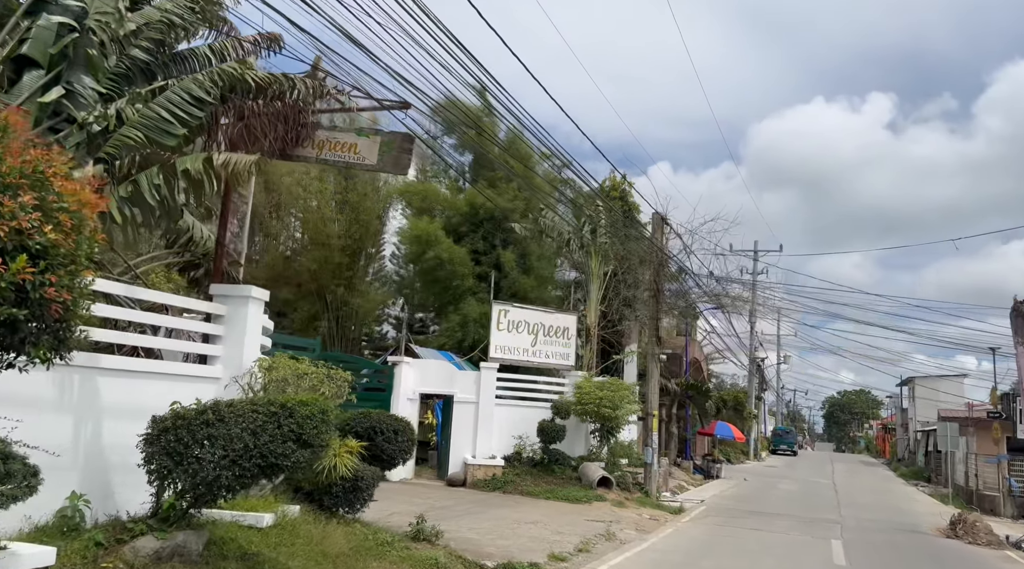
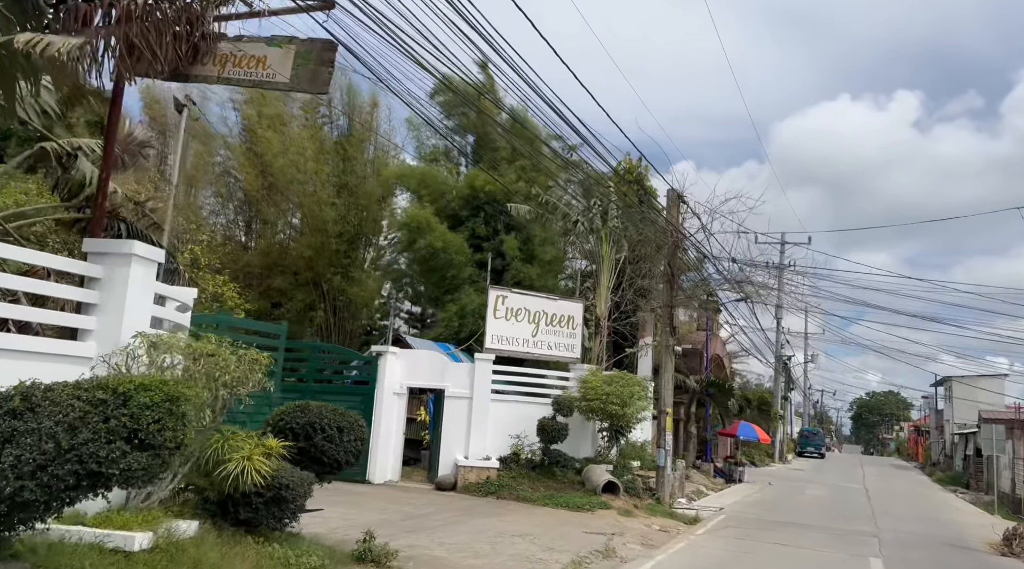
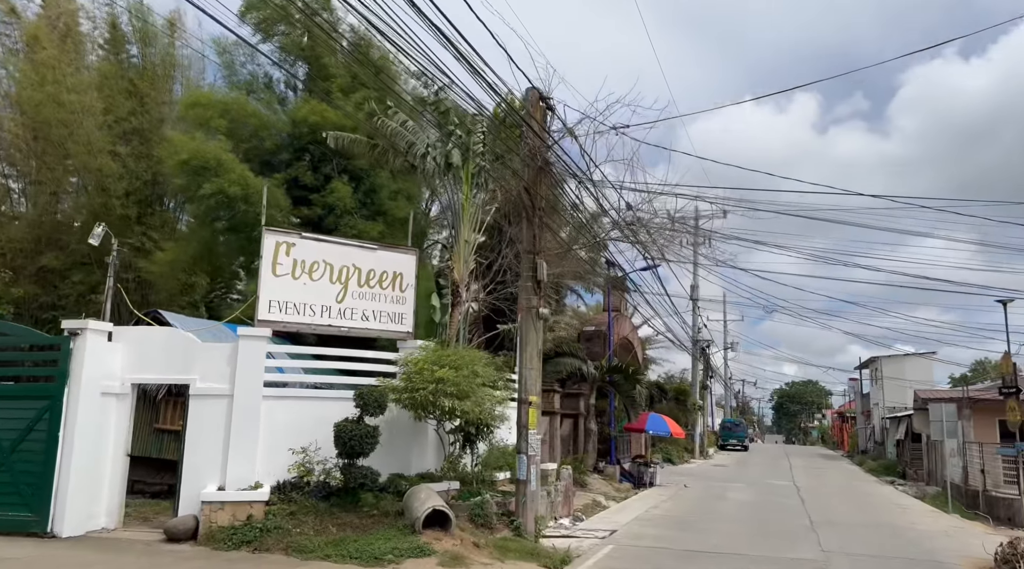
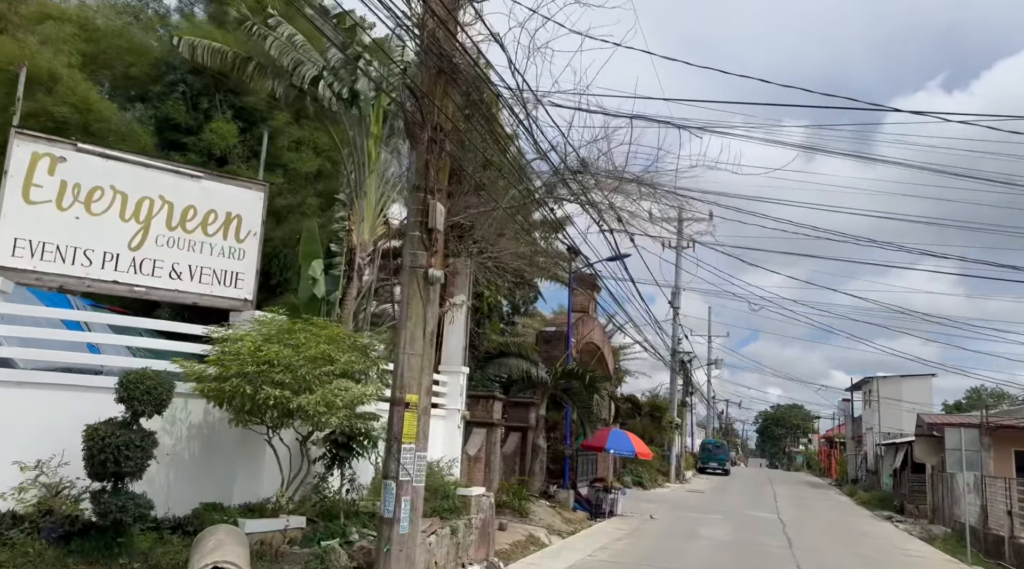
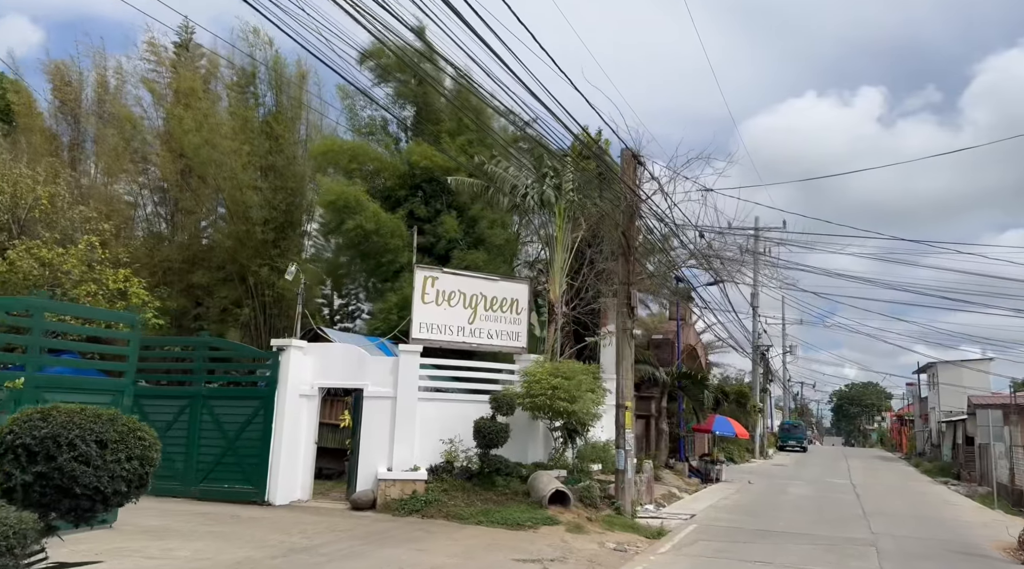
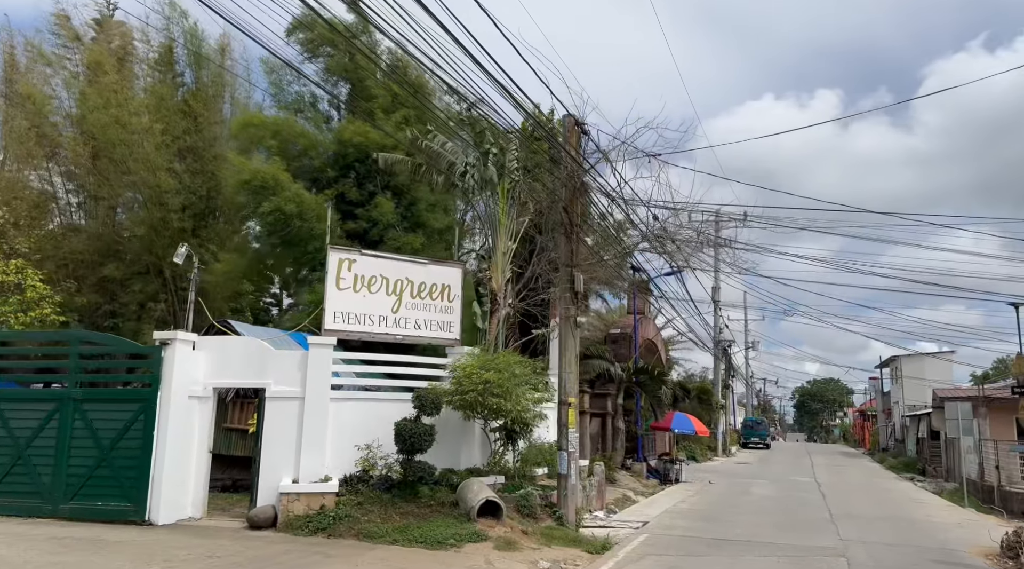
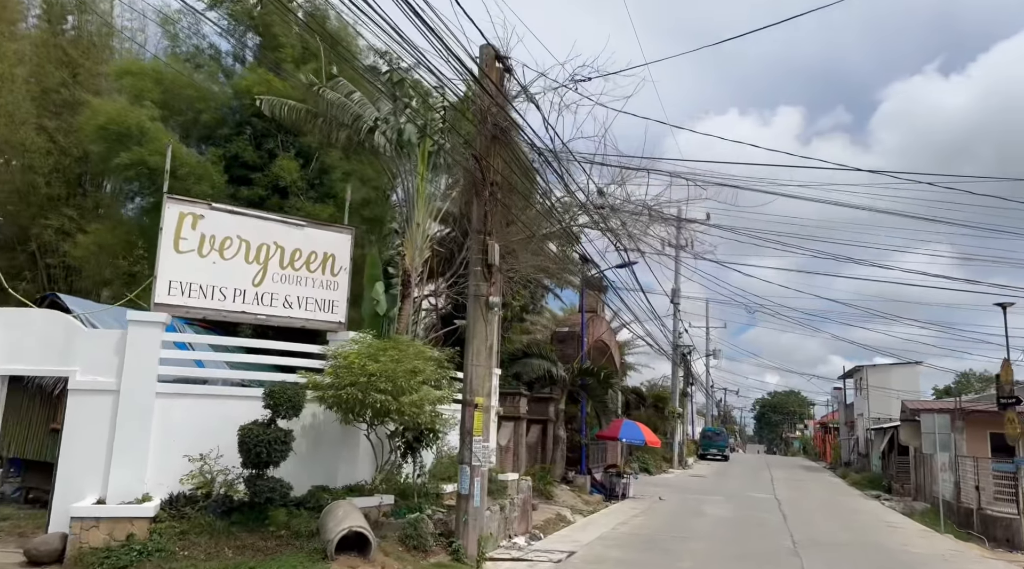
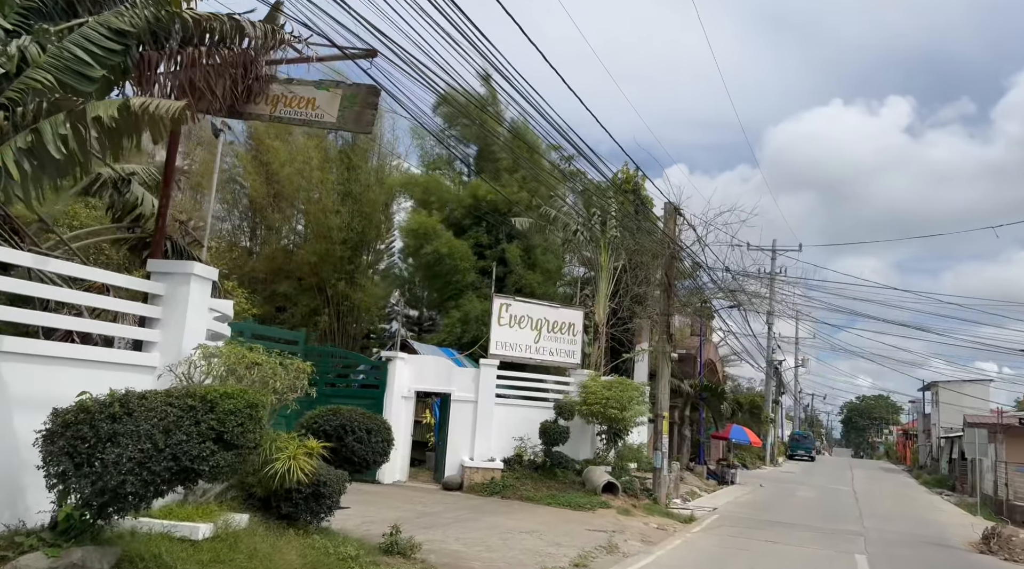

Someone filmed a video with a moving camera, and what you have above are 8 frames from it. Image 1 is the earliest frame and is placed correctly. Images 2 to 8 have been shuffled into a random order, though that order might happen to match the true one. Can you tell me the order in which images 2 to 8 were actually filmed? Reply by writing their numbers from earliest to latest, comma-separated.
8, 2, 5, 6, 3, 7, 4
